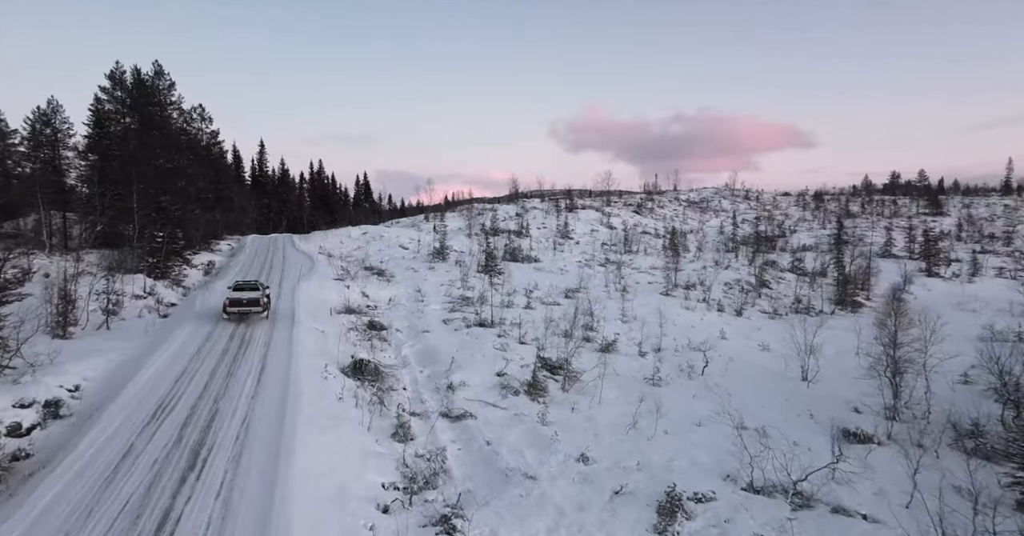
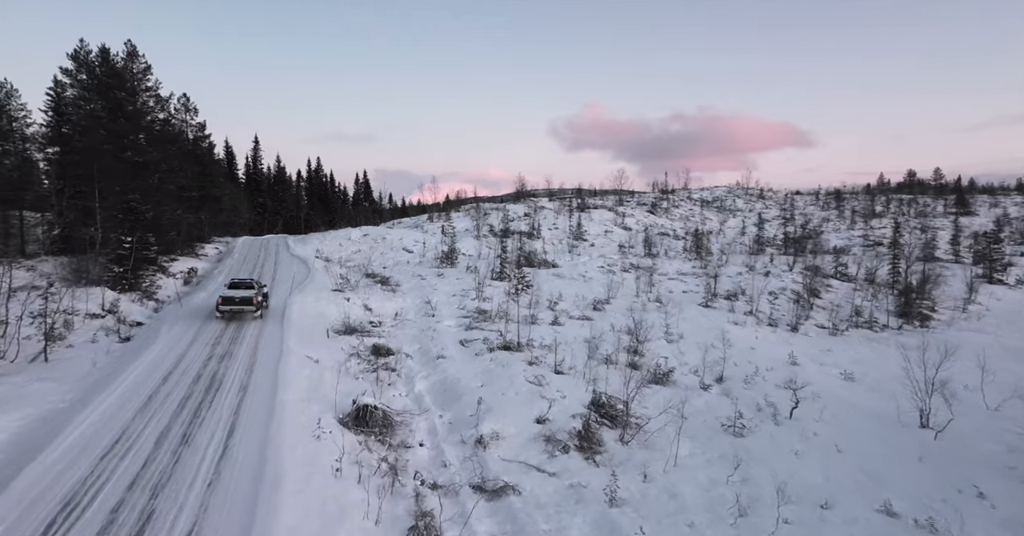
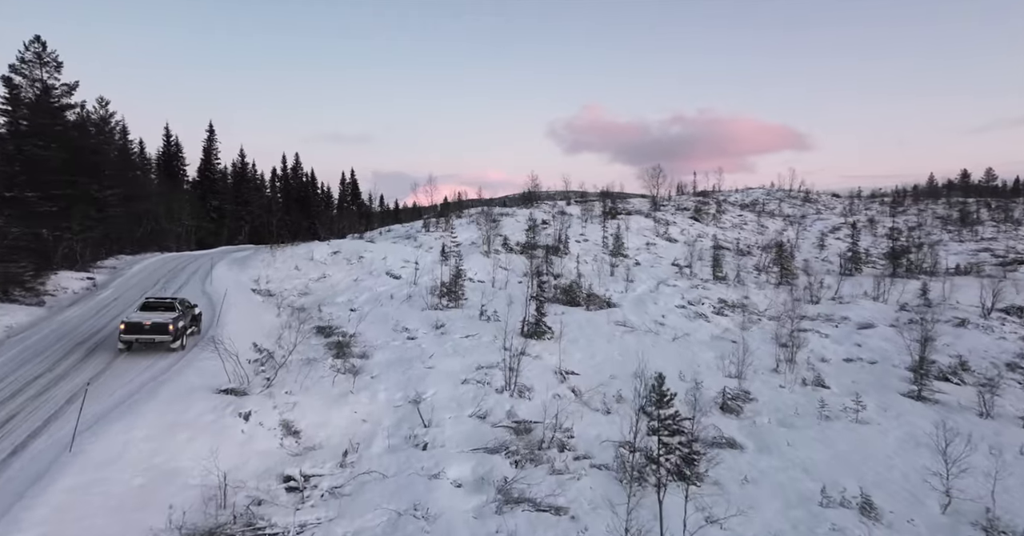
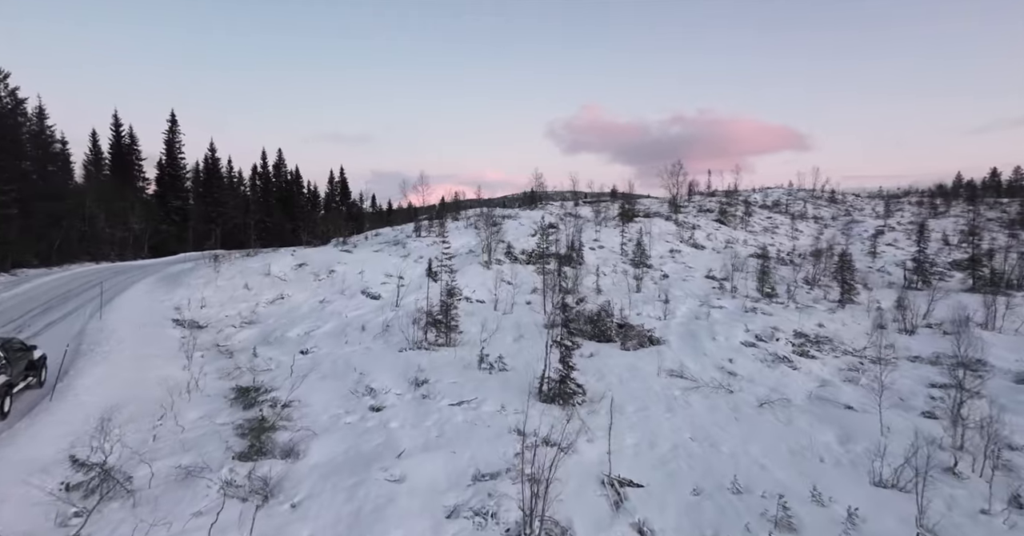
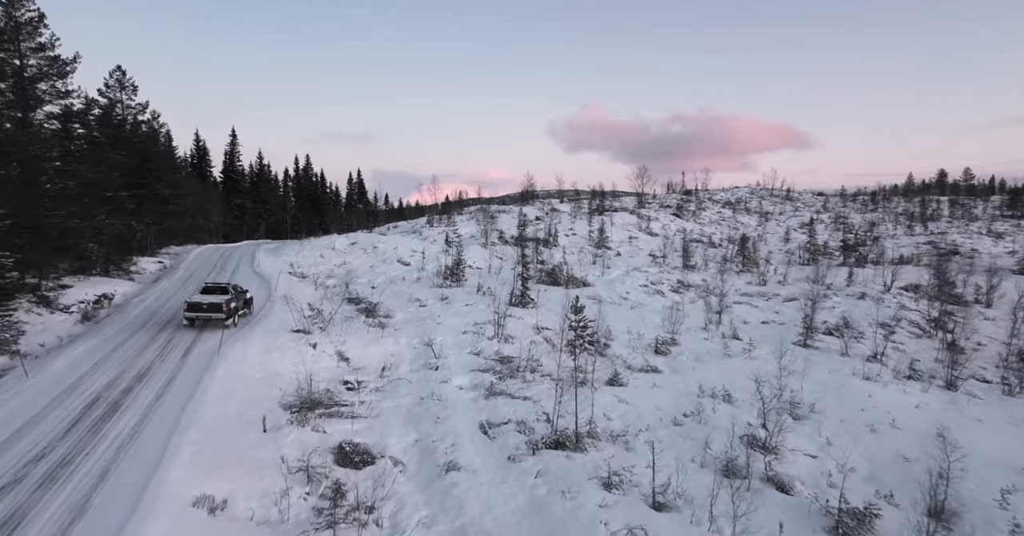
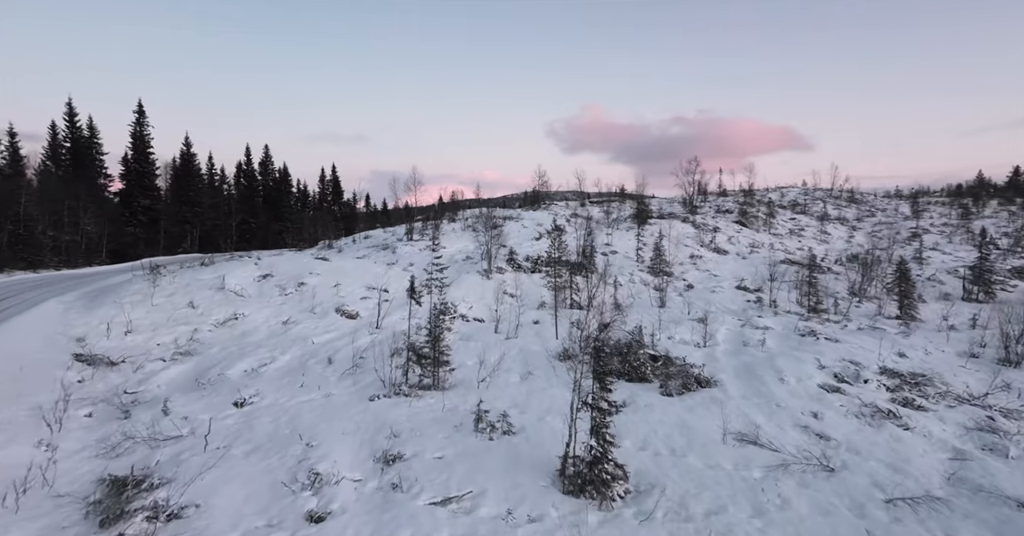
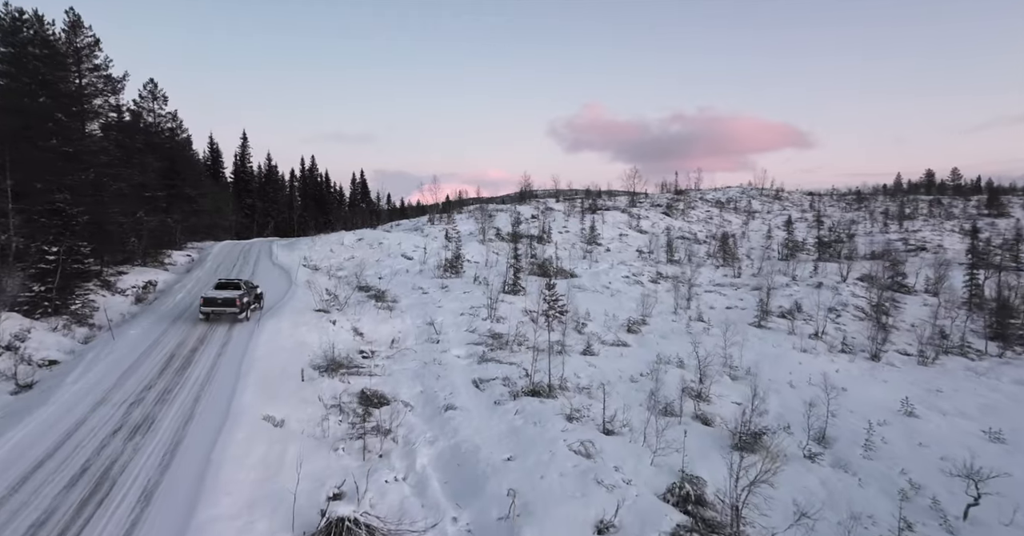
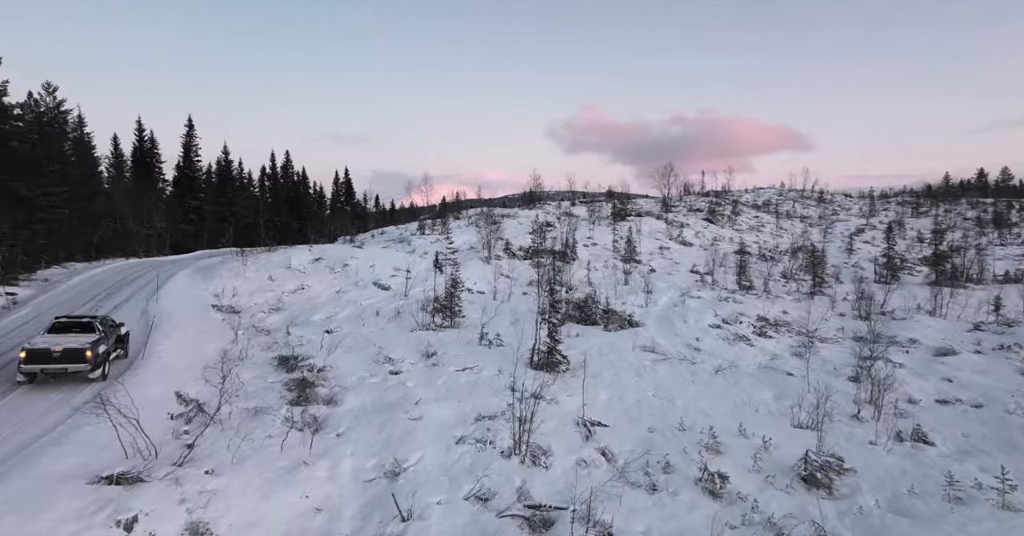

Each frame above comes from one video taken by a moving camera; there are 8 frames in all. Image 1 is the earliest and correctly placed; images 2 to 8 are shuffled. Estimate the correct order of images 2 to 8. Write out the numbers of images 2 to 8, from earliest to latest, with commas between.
2, 7, 5, 3, 8, 4, 6
